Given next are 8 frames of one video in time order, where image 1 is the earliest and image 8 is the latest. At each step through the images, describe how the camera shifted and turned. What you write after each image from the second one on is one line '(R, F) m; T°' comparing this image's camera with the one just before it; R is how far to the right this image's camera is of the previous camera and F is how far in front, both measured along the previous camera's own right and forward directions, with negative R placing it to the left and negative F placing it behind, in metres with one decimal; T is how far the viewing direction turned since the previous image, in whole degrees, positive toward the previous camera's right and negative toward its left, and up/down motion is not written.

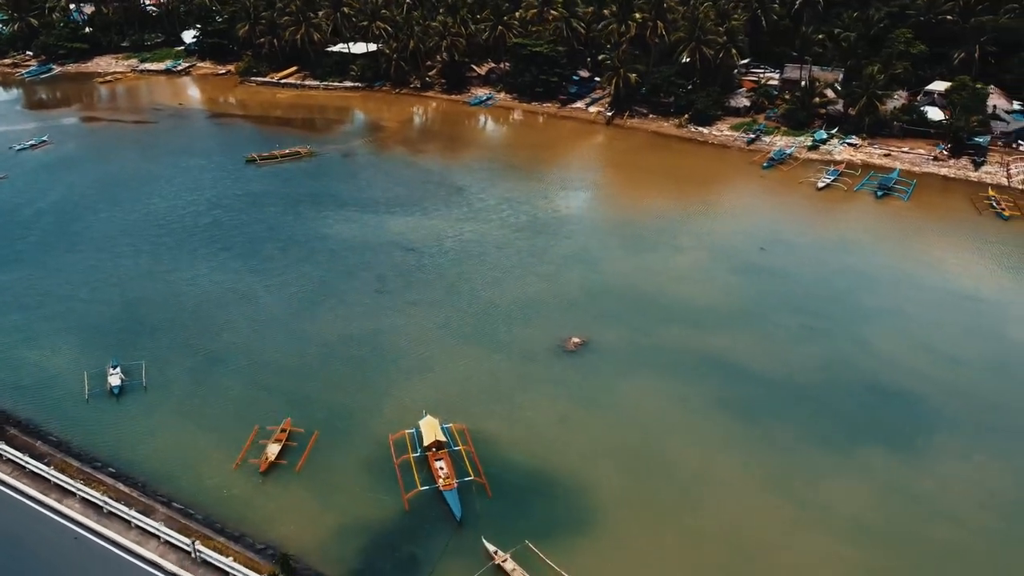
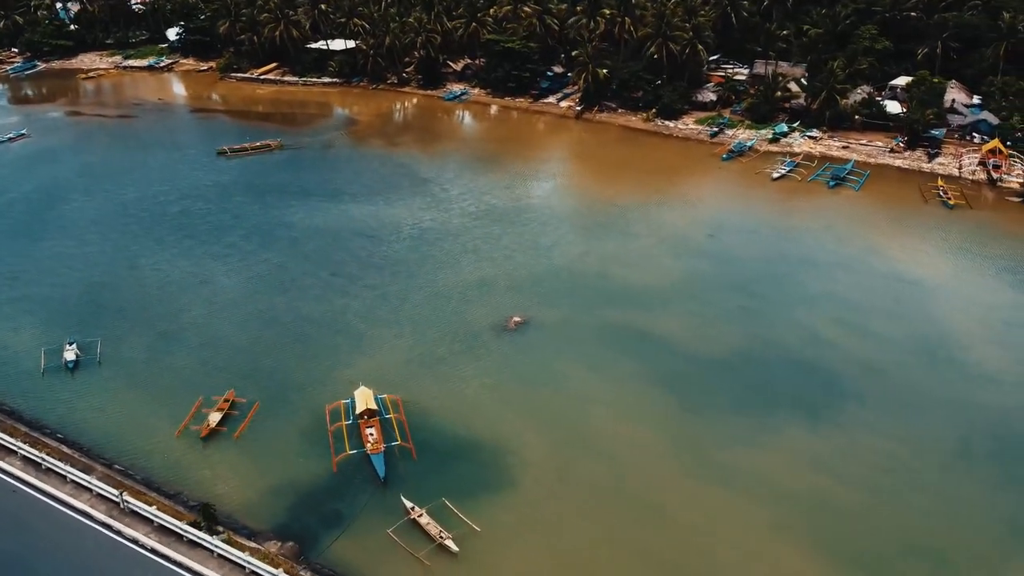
(+2.6, -1.4) m; 0°
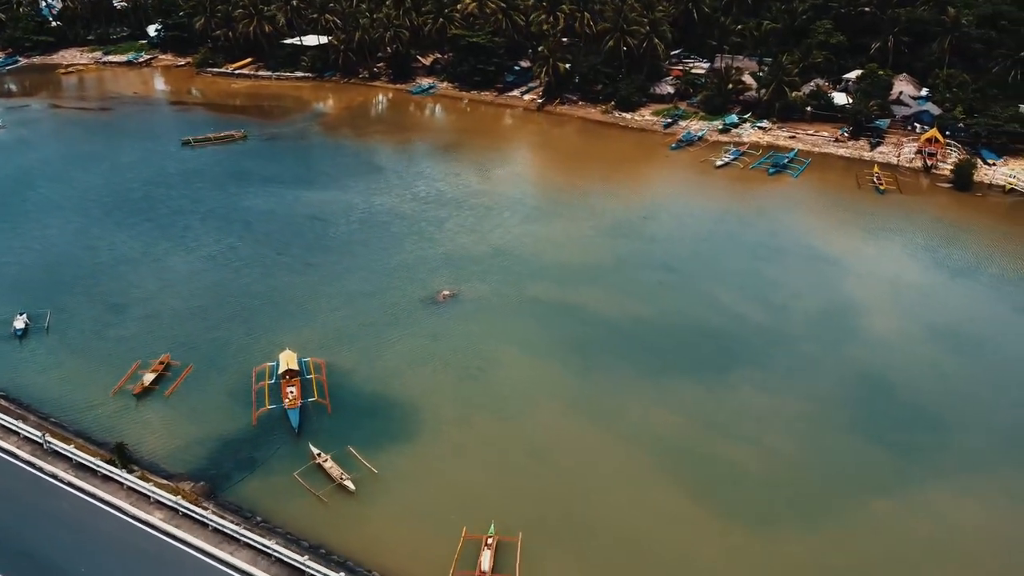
(+3.5, -2.0) m; 0°
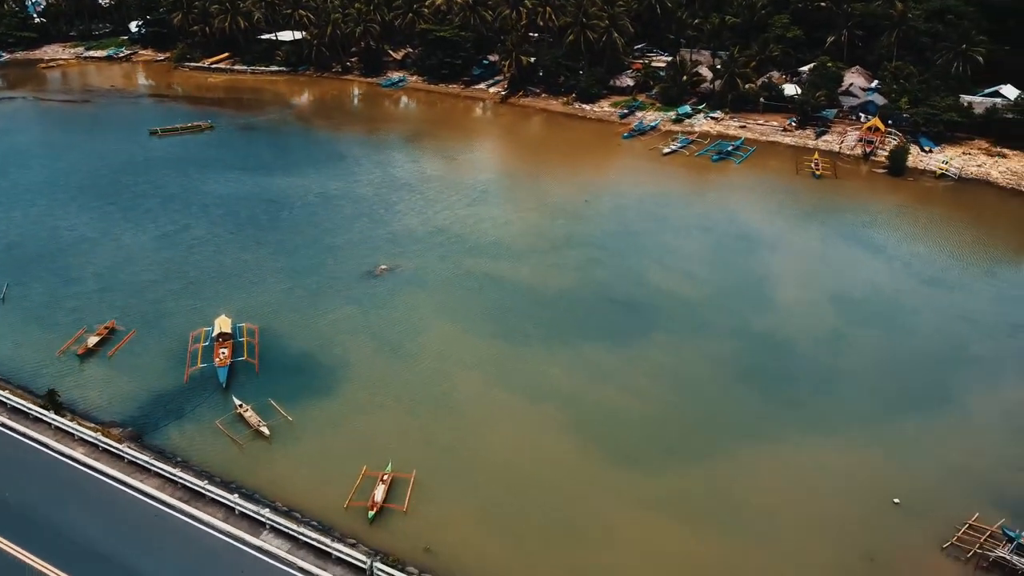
(+3.5, -2.1) m; 0°
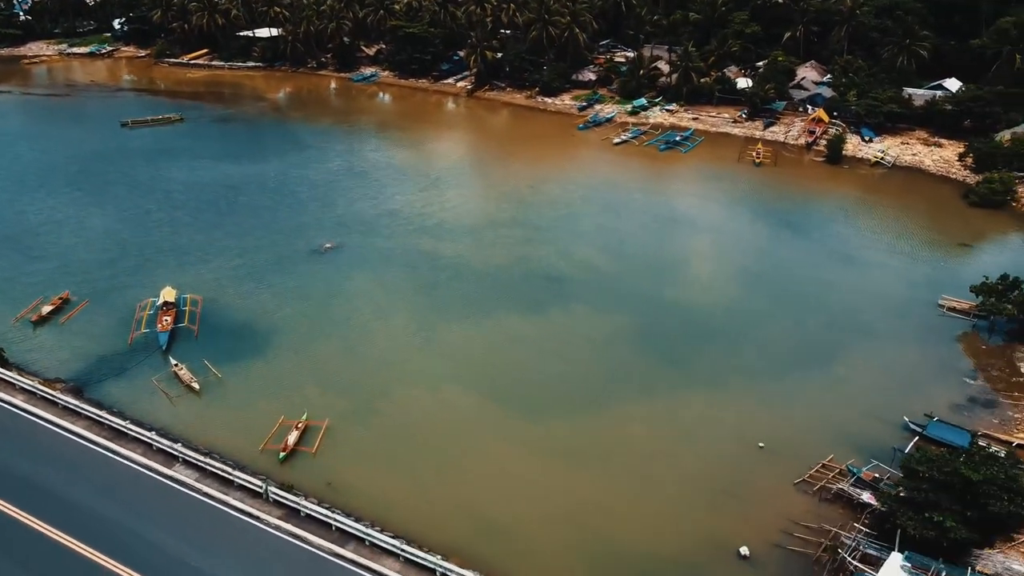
(+3.5, -2.3) m; 0°
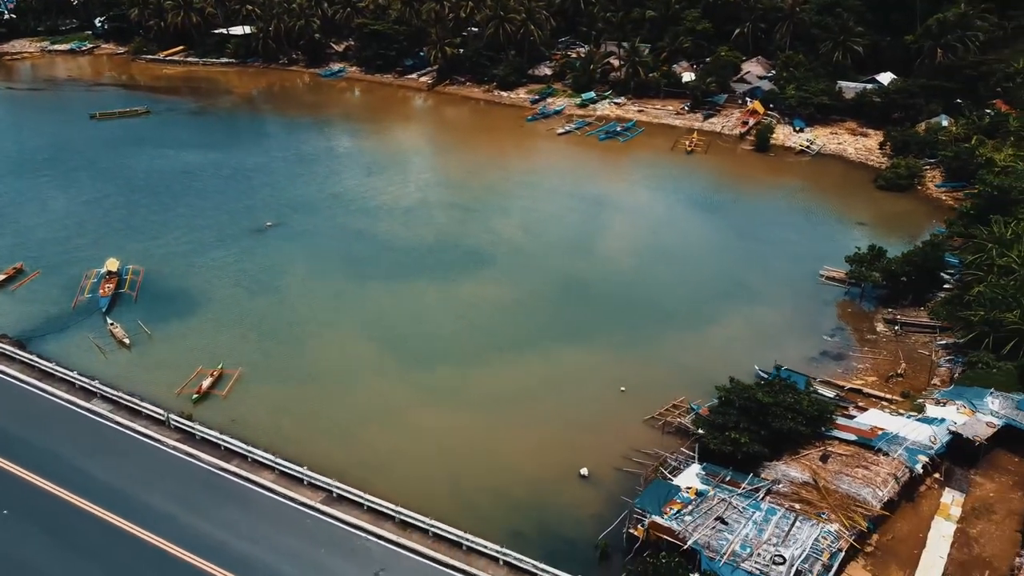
(+4.4, -3.1) m; 0°
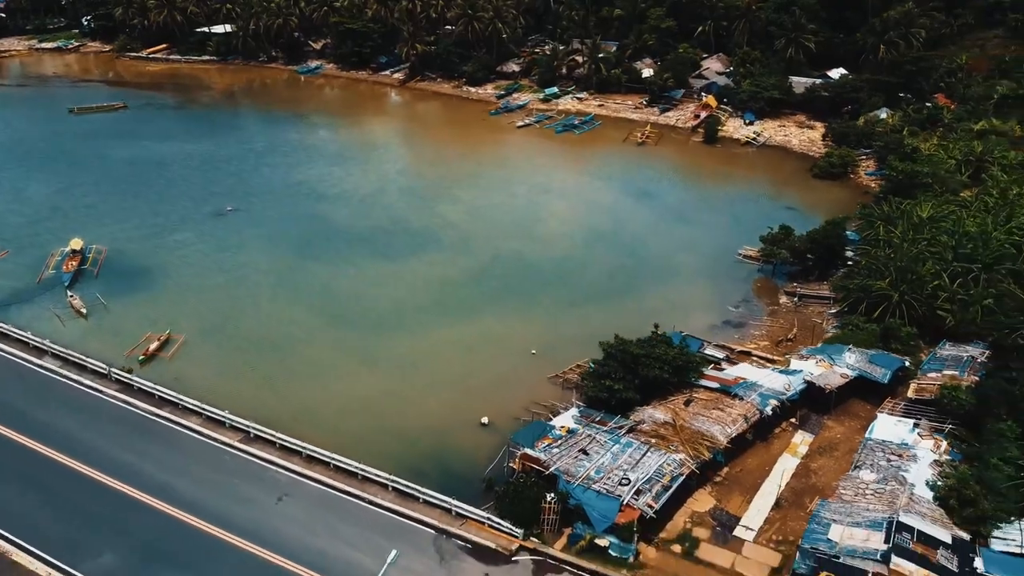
(+3.5, -2.6) m; 0°
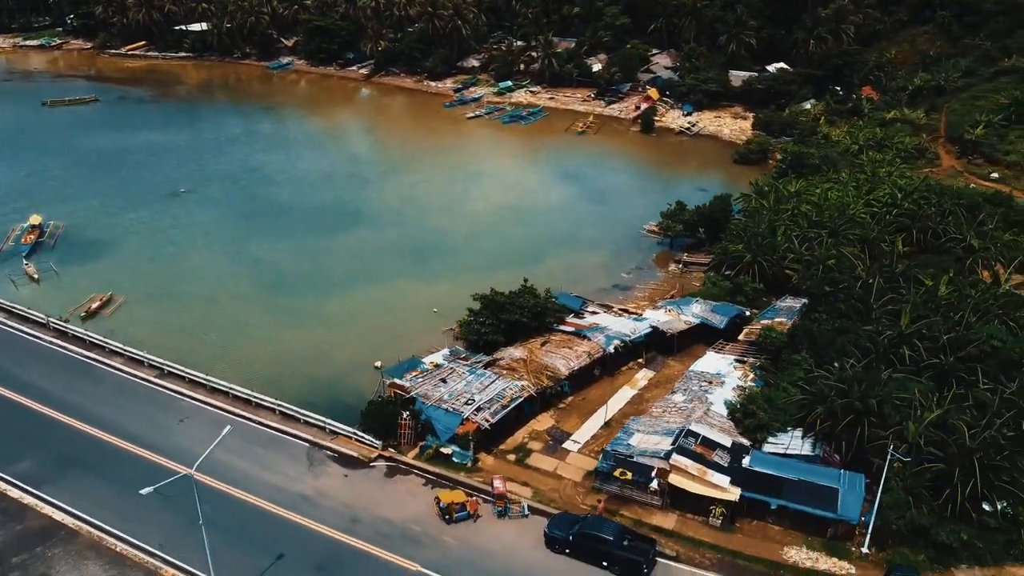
(+4.8, -3.6) m; 0°
